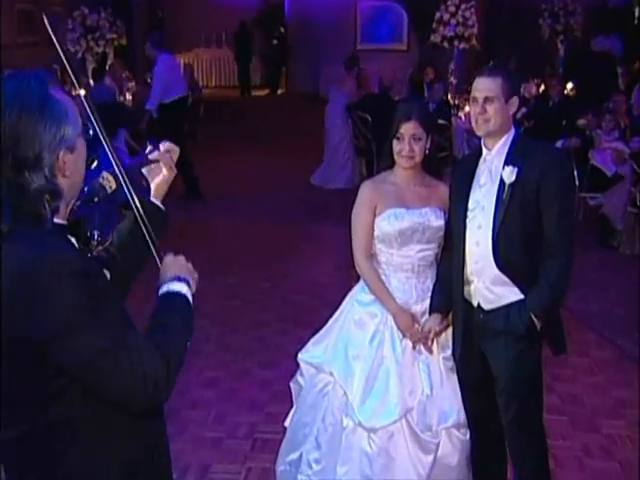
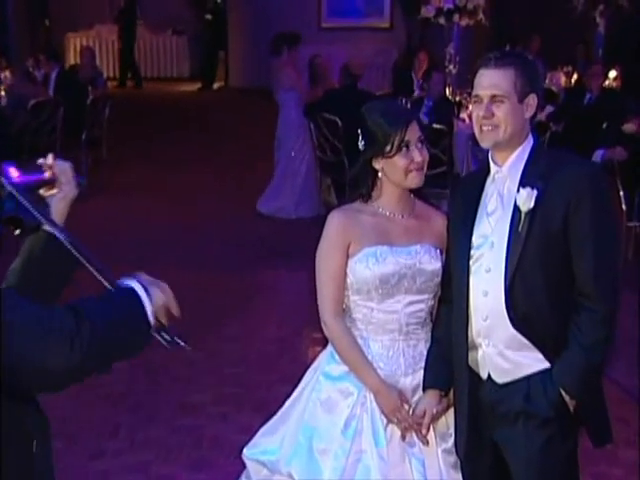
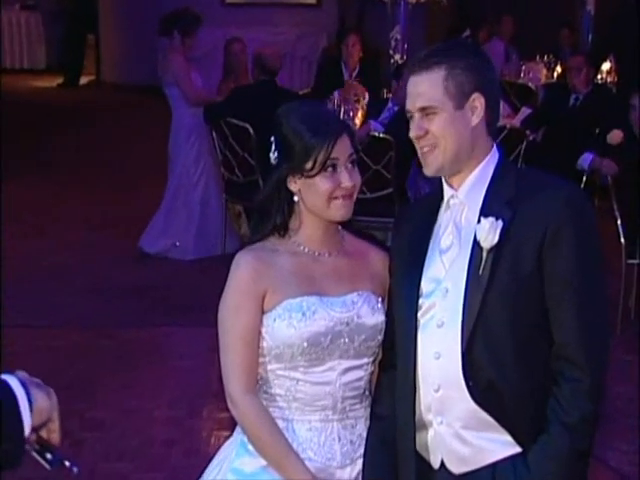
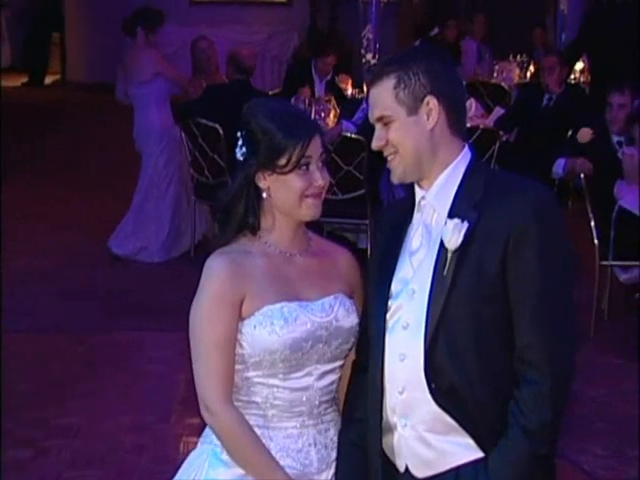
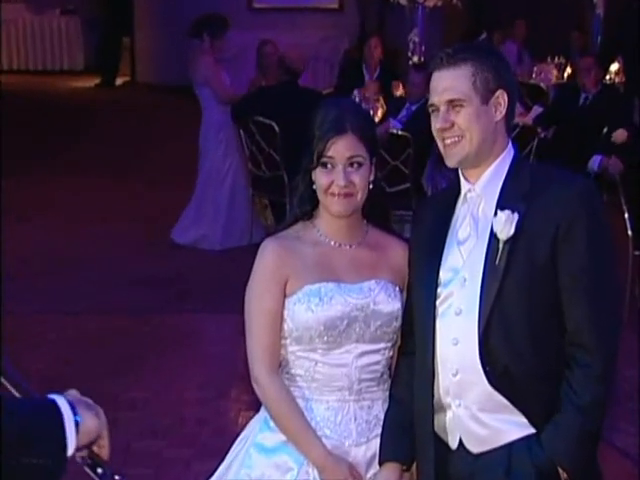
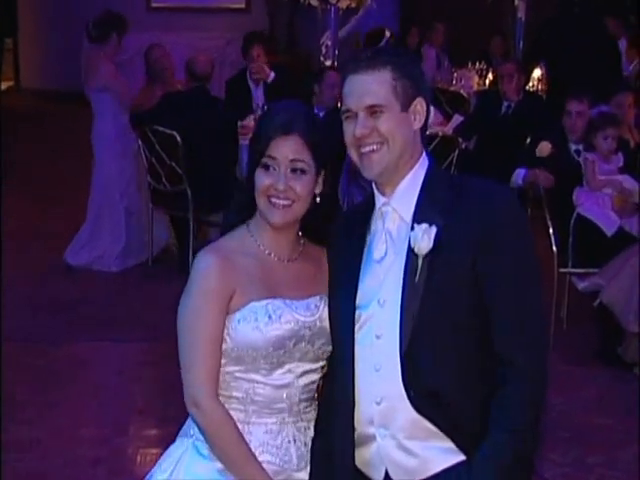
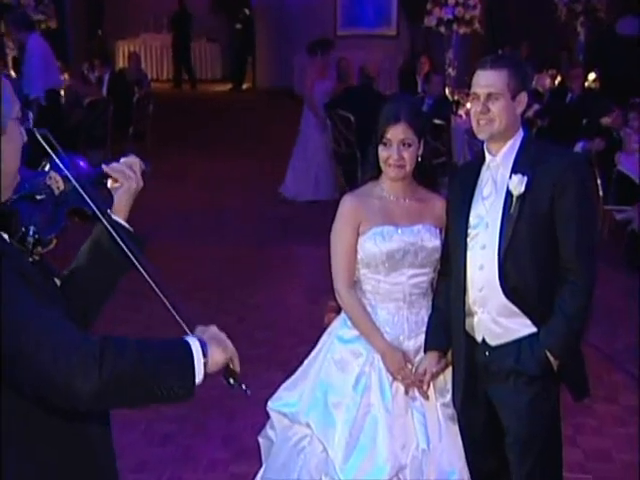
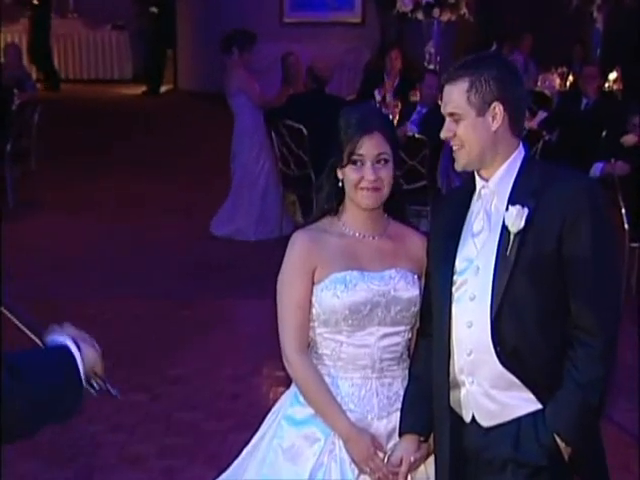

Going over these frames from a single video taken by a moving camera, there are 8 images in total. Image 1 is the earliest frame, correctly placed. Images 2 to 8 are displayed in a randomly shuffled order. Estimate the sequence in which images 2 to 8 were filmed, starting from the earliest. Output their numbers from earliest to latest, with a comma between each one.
7, 2, 8, 5, 3, 4, 6
